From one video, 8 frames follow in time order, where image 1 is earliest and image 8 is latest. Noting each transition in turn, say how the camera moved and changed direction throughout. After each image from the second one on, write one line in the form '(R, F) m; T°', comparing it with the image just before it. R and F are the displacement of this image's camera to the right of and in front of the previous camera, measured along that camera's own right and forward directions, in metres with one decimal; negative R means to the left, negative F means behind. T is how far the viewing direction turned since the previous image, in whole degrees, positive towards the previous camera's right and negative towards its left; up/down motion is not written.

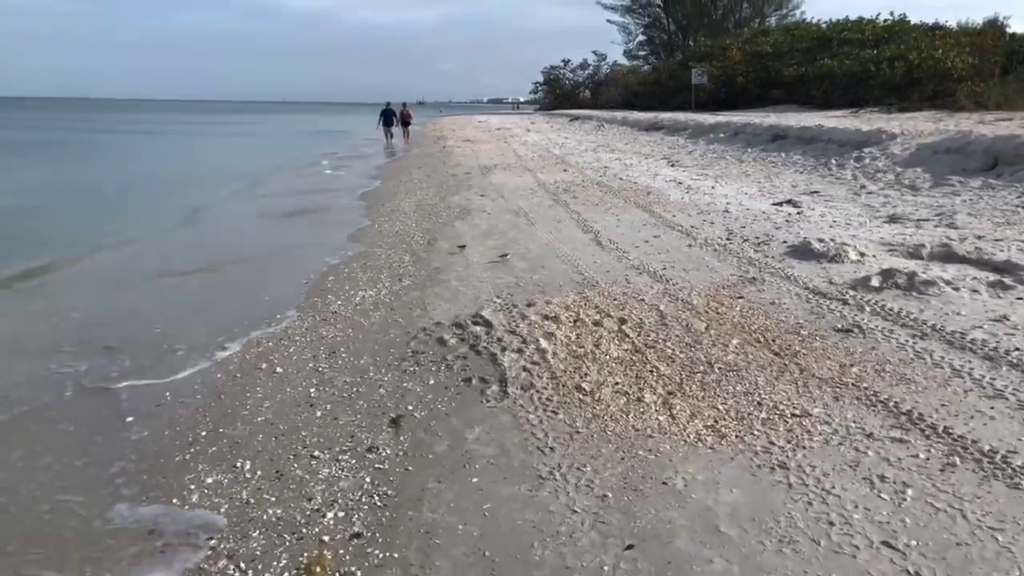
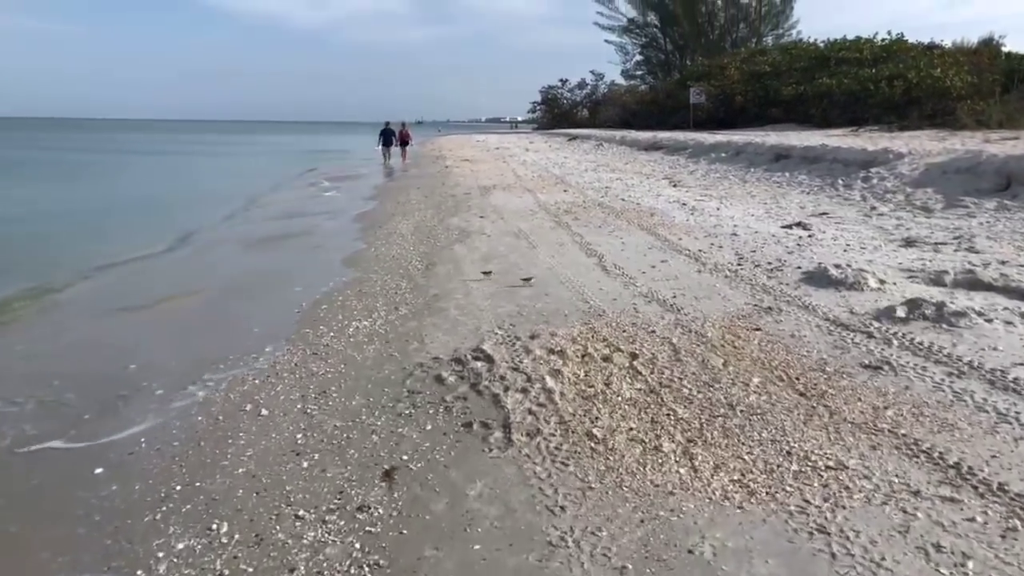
(0.0, +0.4) m; 0°
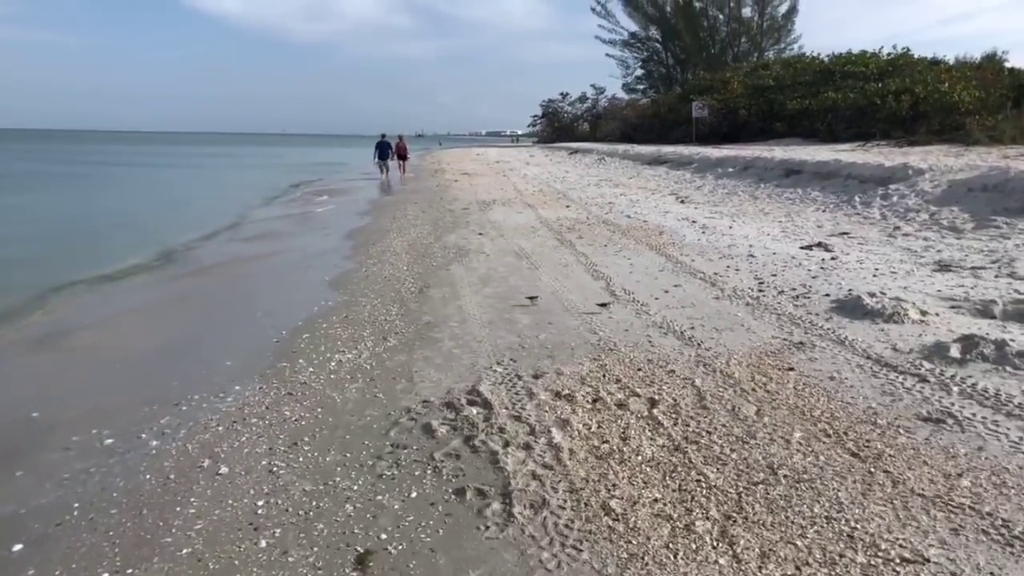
(0.0, +0.7) m; 0°
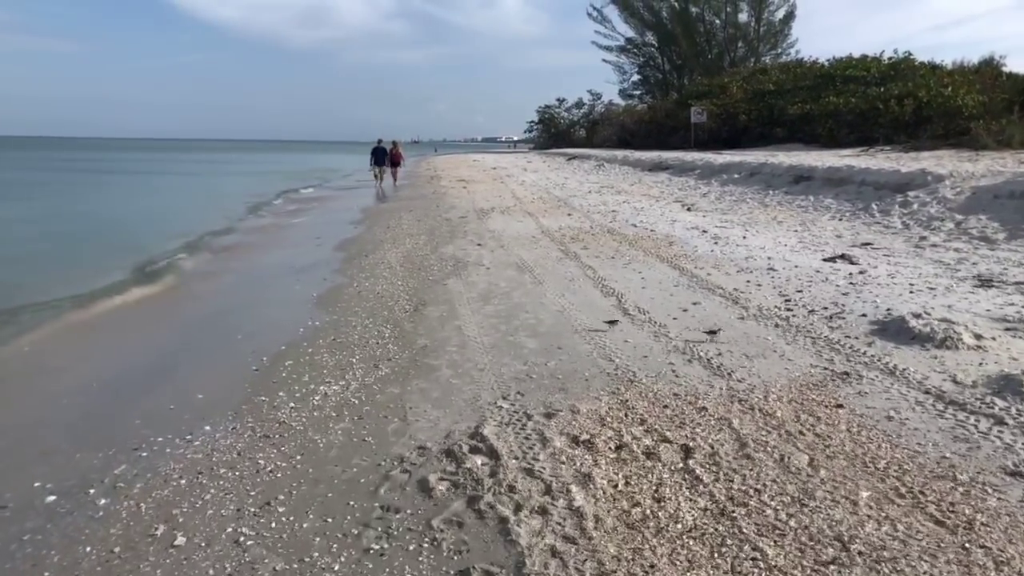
(-0.1, +0.7) m; 0°
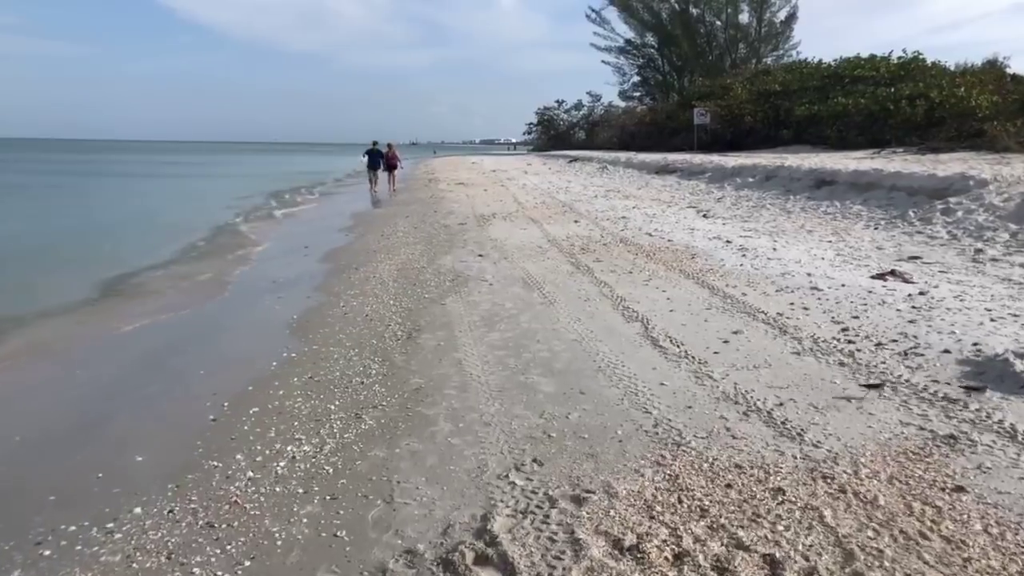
(-0.1, +1.1) m; 0°
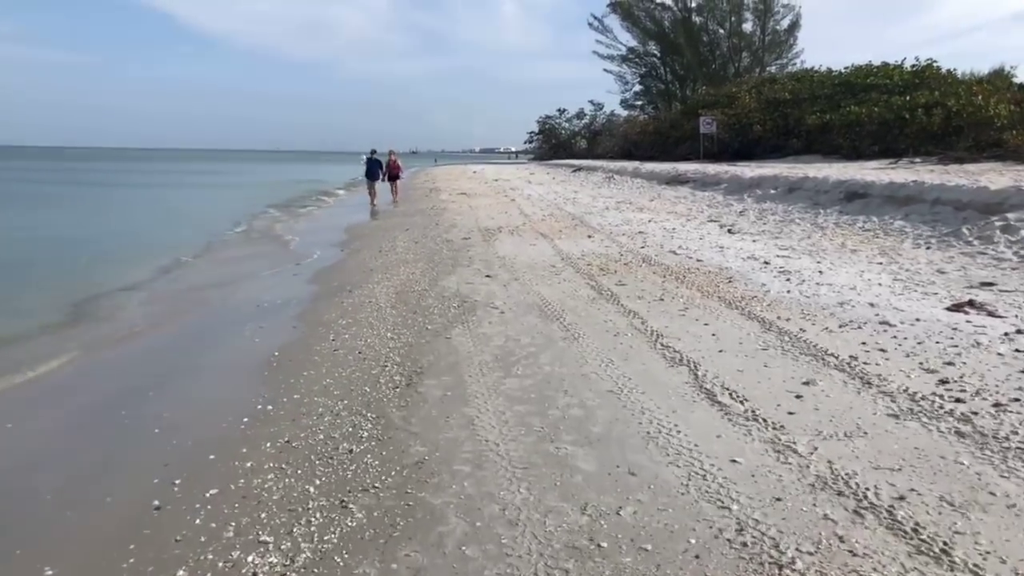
(-0.2, +1.1) m; 0°
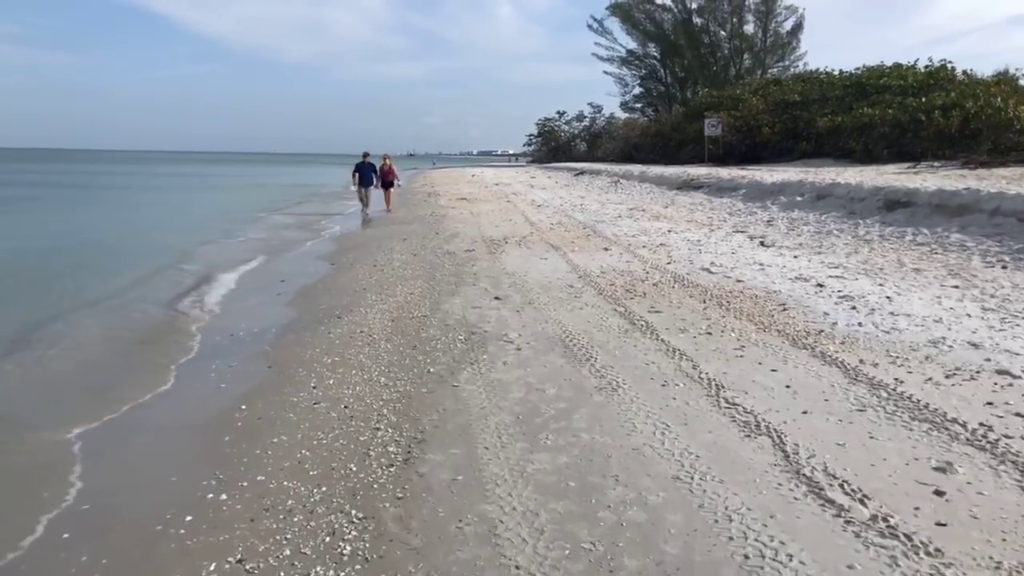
(-0.2, +1.3) m; 0°
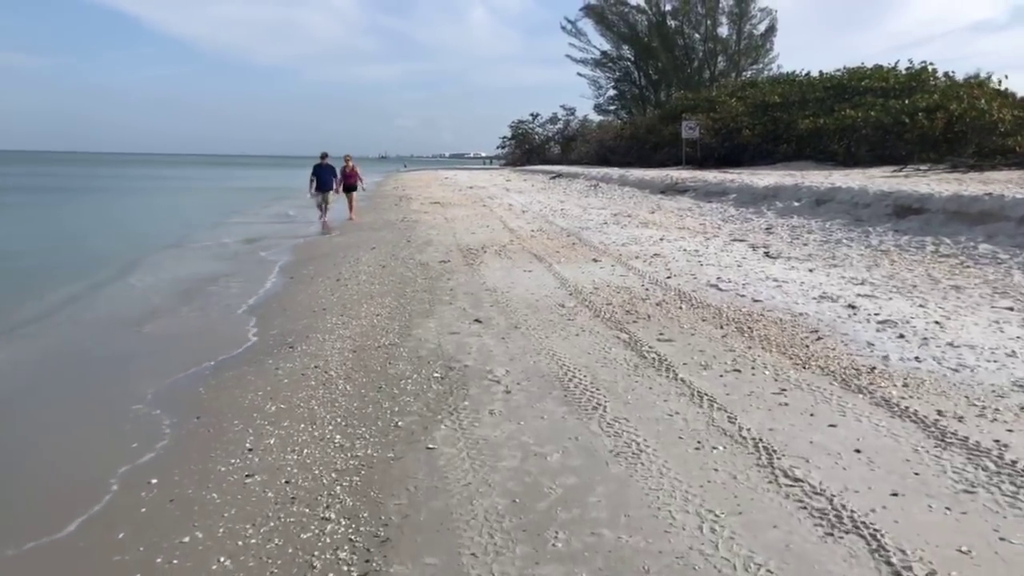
(-0.1, +1.3) m; +2°
